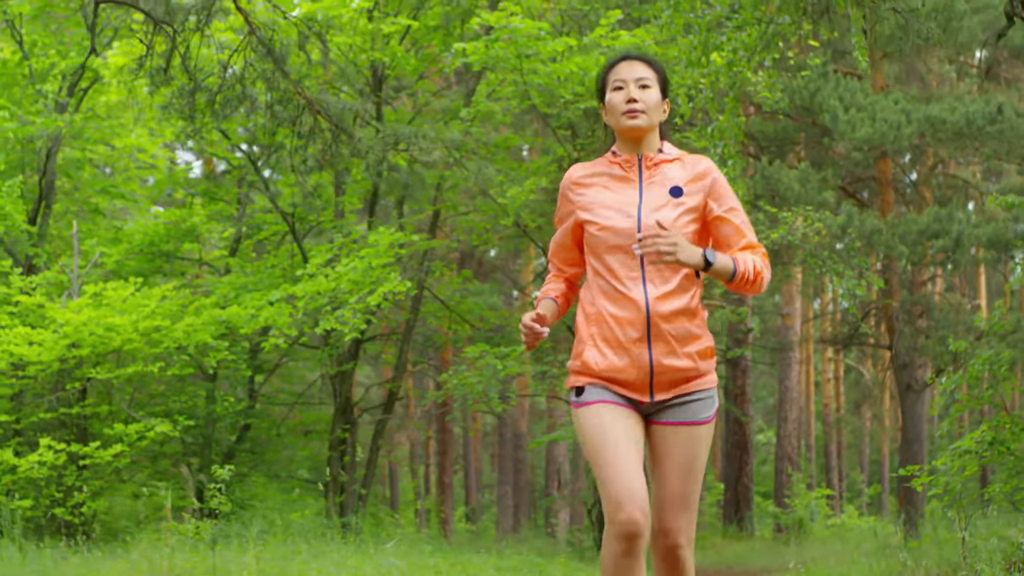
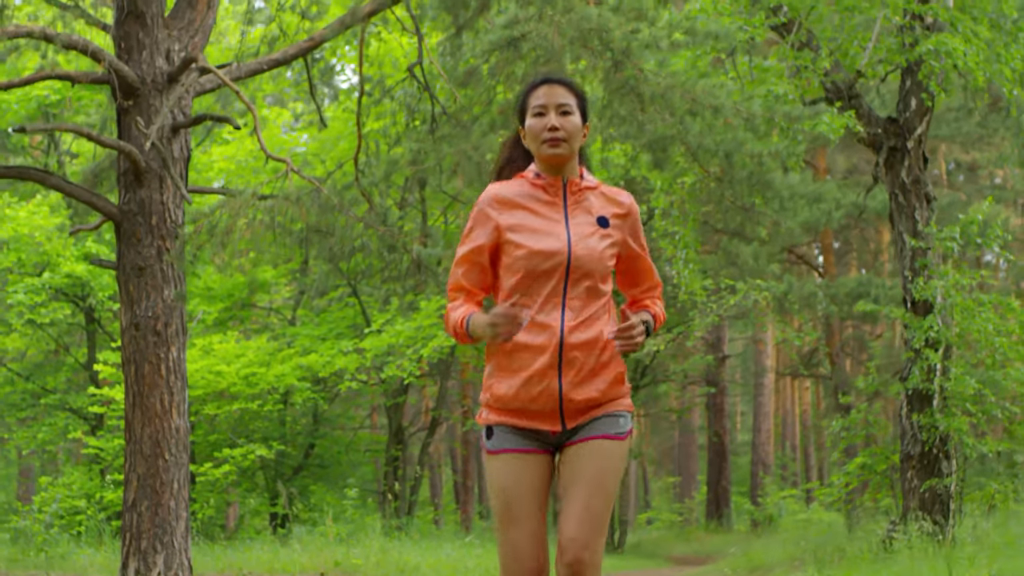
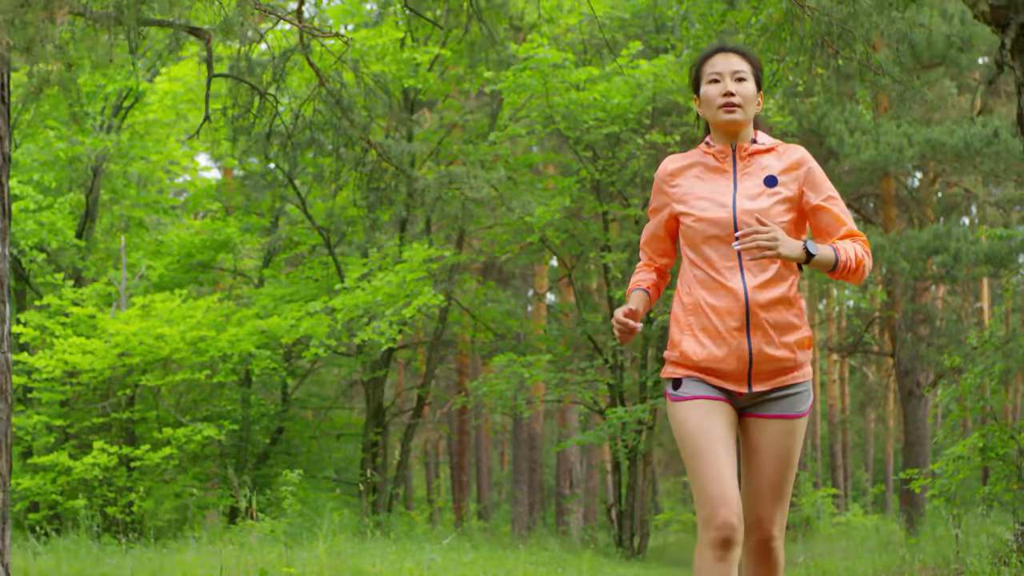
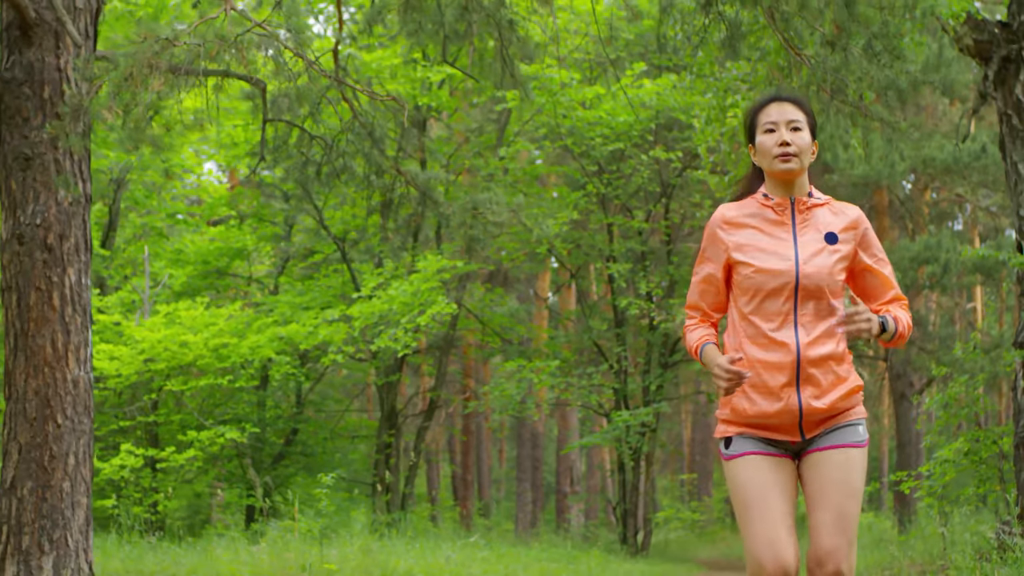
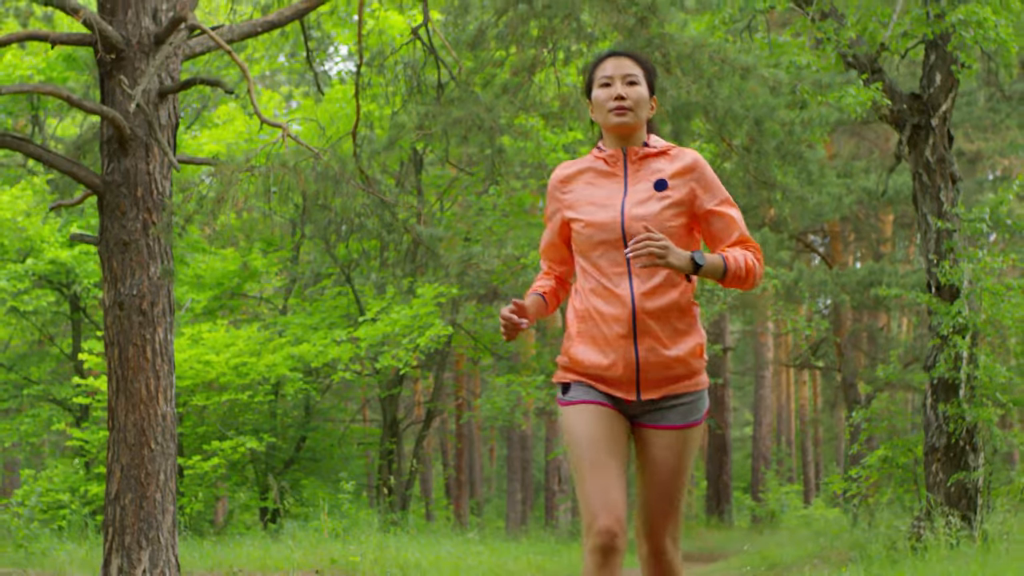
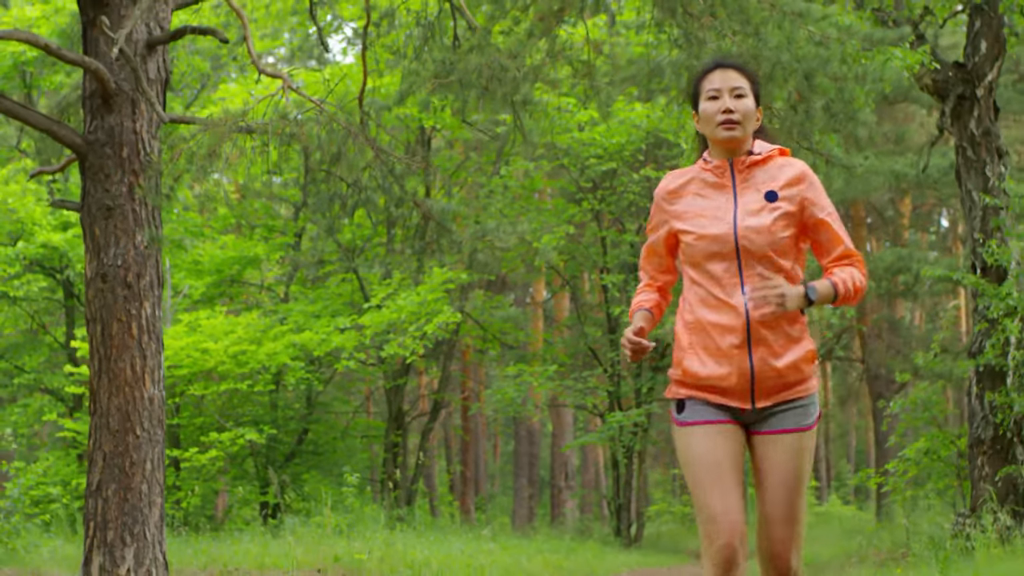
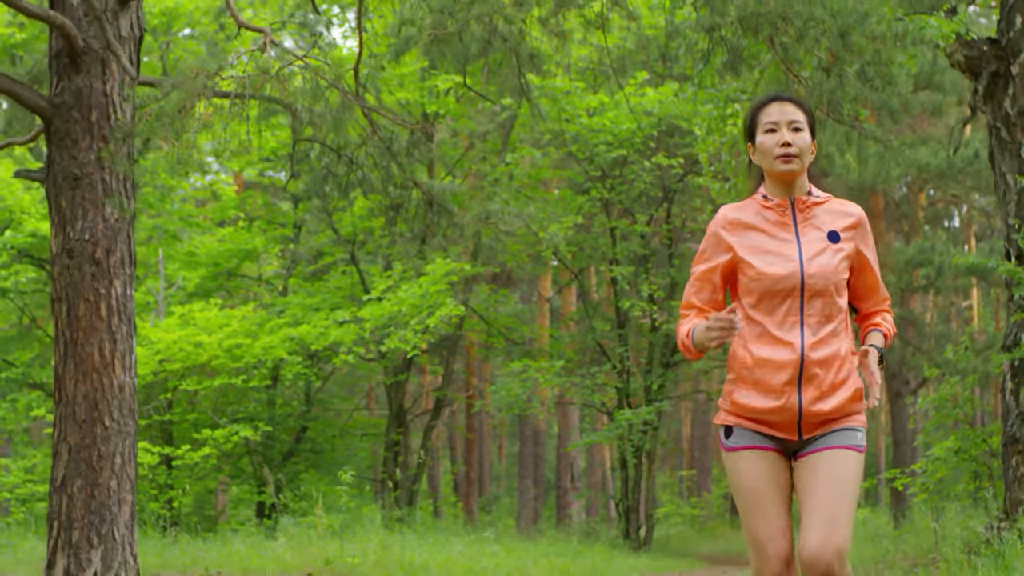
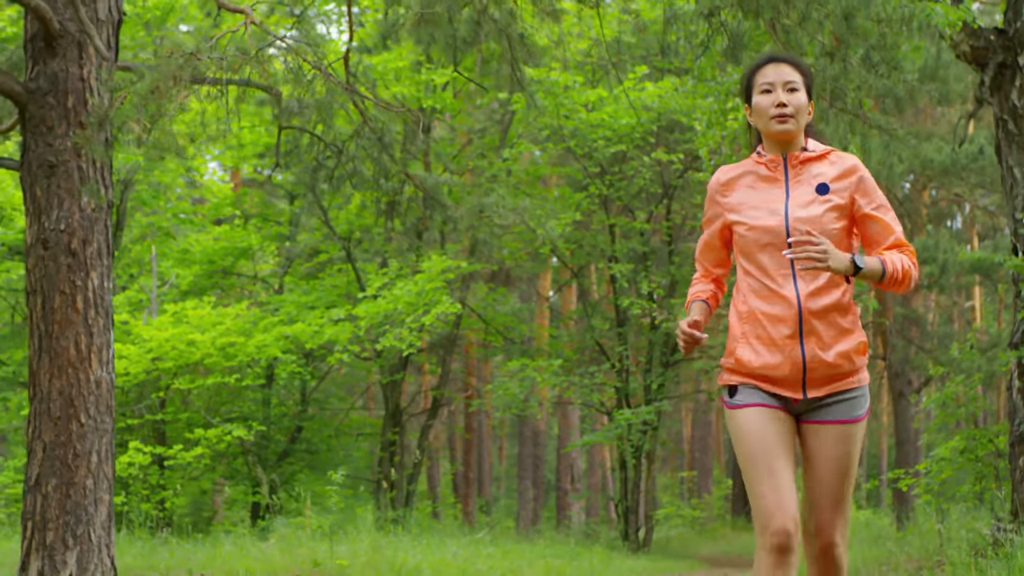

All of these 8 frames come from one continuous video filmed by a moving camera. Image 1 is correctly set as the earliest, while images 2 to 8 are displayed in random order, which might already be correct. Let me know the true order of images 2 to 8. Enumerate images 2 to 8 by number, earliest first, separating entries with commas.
3, 4, 8, 7, 6, 5, 2
